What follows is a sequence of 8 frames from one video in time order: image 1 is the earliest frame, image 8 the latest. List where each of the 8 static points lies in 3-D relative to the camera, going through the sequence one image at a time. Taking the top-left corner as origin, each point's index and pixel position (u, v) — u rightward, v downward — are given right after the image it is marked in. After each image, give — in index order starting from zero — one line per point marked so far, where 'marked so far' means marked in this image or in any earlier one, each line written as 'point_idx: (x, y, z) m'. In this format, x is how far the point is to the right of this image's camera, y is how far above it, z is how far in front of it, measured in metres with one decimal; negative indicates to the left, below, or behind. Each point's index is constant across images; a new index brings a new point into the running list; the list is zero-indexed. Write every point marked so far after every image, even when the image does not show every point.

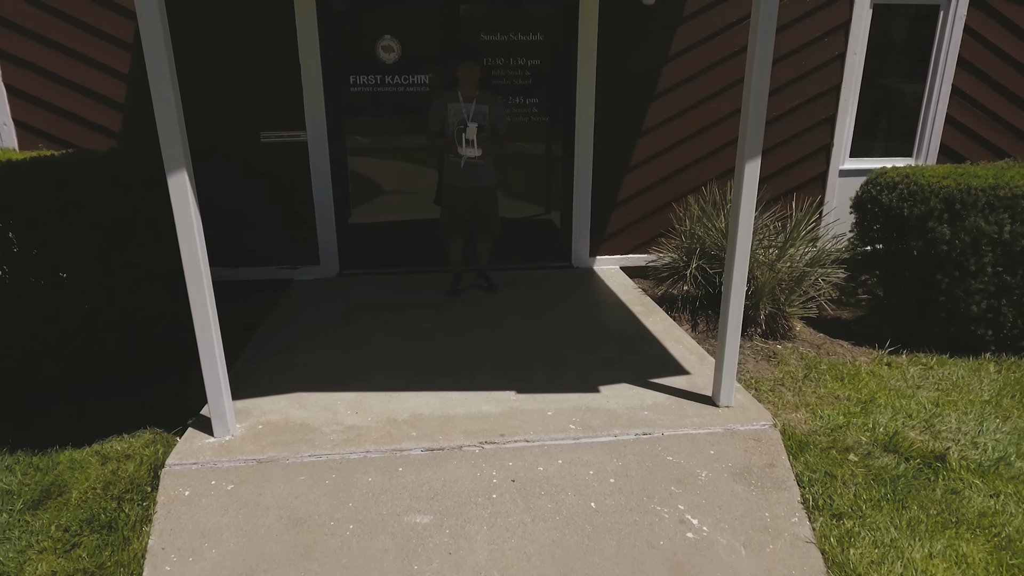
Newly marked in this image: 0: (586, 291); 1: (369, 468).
0: (+0.5, 0.0, +4.3) m
1: (-0.5, -0.6, +2.3) m
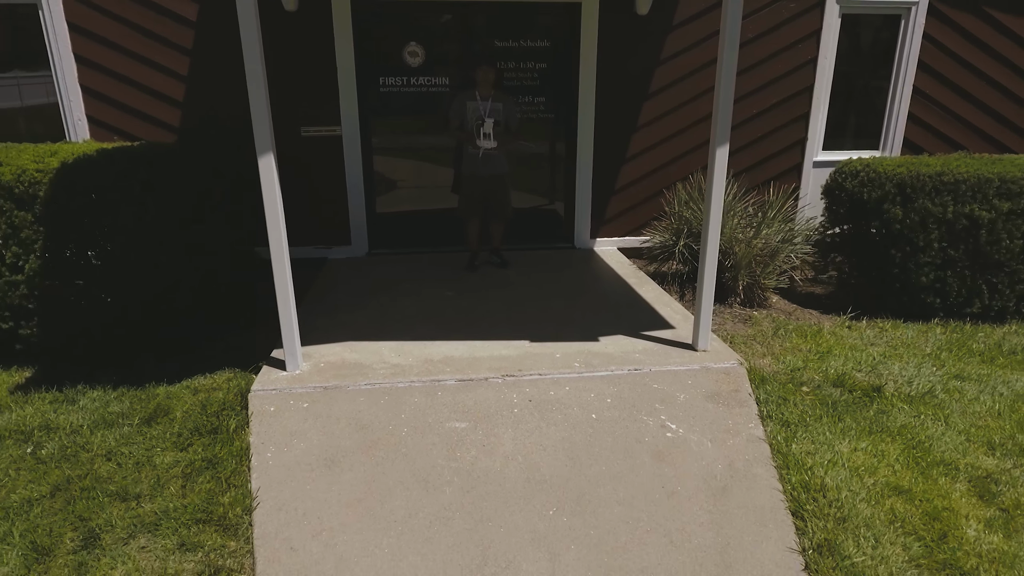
0: (+0.5, +0.1, +4.8) m
1: (-0.4, -0.4, +2.8) m
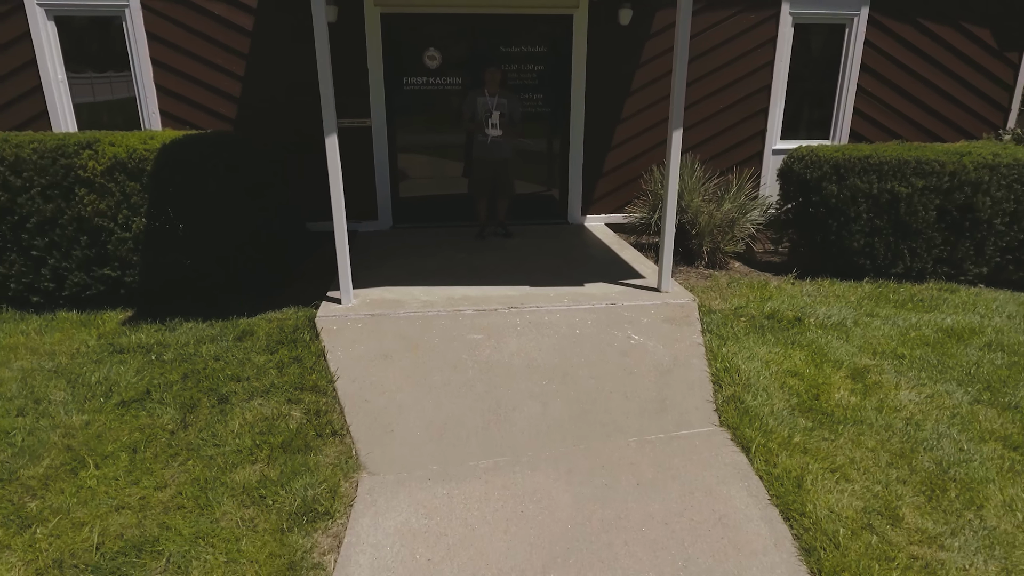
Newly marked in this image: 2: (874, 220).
0: (+0.6, +0.4, +5.7) m
1: (-0.4, -0.2, +3.7) m
2: (+2.8, +0.5, +5.2) m
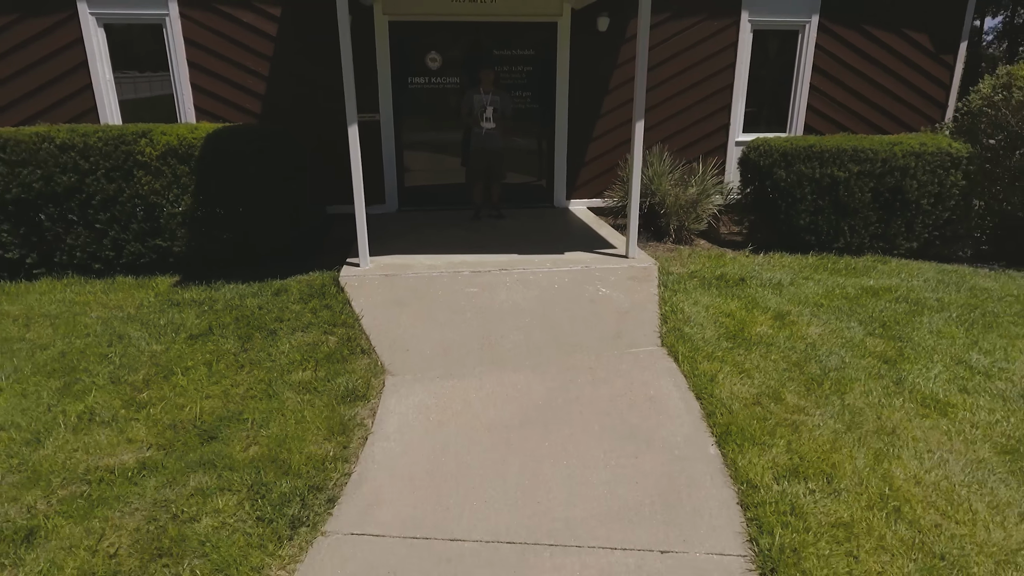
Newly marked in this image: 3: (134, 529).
0: (+0.5, +0.7, +6.5) m
1: (-0.5, +0.1, +4.5) m
2: (+2.7, +0.8, +6.0) m
3: (-1.2, -0.7, +2.1) m
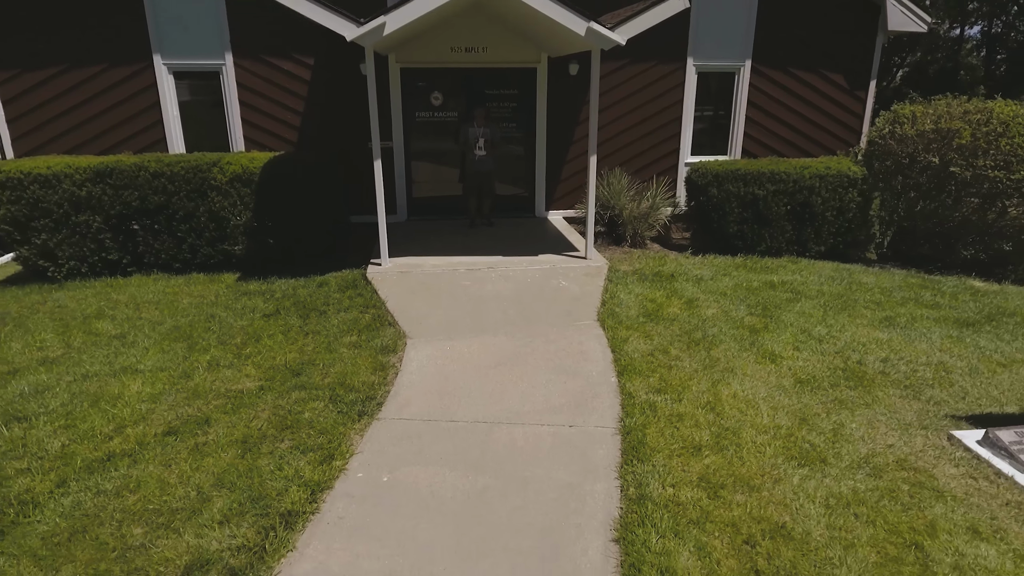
0: (+0.3, +0.7, +8.0) m
1: (-0.6, +0.1, +6.0) m
2: (+2.5, +0.8, +7.5) m
3: (-1.3, -0.7, +3.6) m
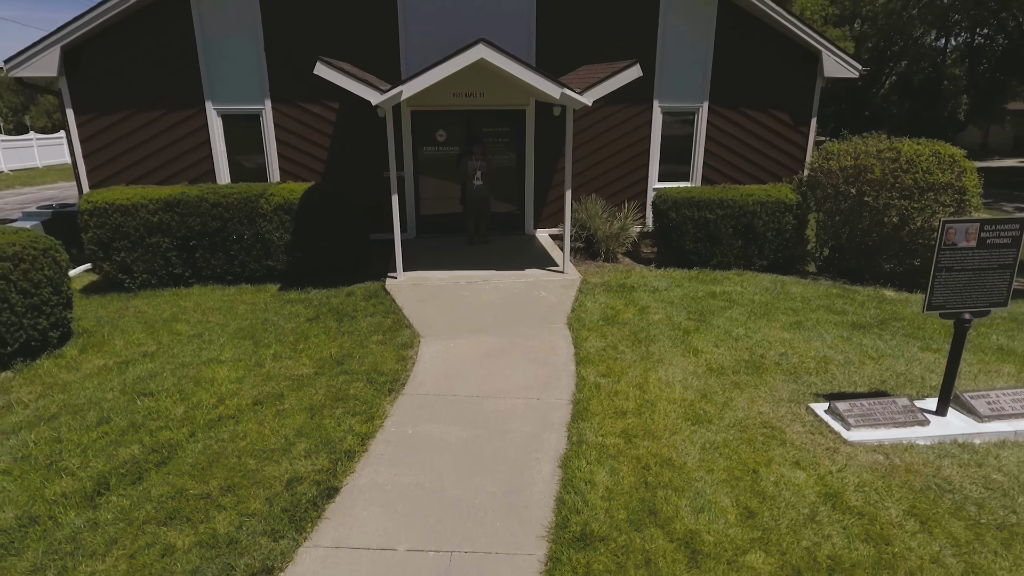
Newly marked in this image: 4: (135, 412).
0: (+0.2, +0.6, +9.5) m
1: (-0.7, 0.0, +7.5) m
2: (+2.4, +0.7, +8.9) m
3: (-1.4, -0.8, +5.1) m
4: (-2.7, -0.9, +4.9) m
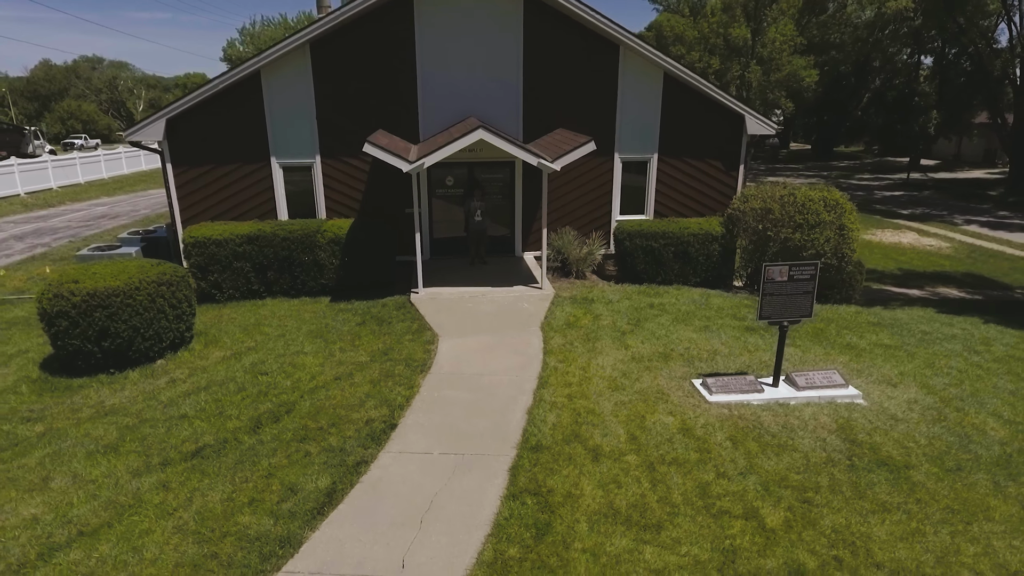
0: (+0.1, +0.4, +12.2) m
1: (-0.8, -0.1, +10.2) m
2: (+2.3, +0.5, +11.7) m
3: (-1.6, -1.0, +7.8) m
4: (-2.9, -1.1, +7.7) m
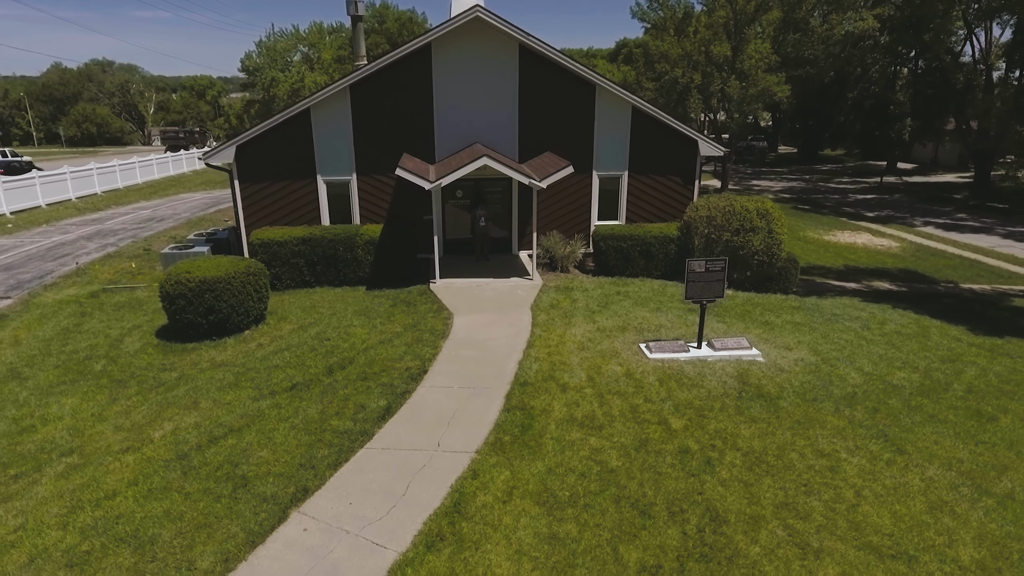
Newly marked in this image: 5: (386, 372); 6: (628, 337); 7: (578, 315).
0: (0.0, +0.6, +15.1) m
1: (-0.9, 0.0, +13.1) m
2: (+2.3, +0.7, +14.6) m
3: (-1.6, -0.8, +10.8) m
4: (-2.9, -0.9, +10.6) m
5: (-1.8, -1.2, +9.5) m
6: (+1.9, -0.8, +10.9) m
7: (+1.1, -0.5, +11.8) m
